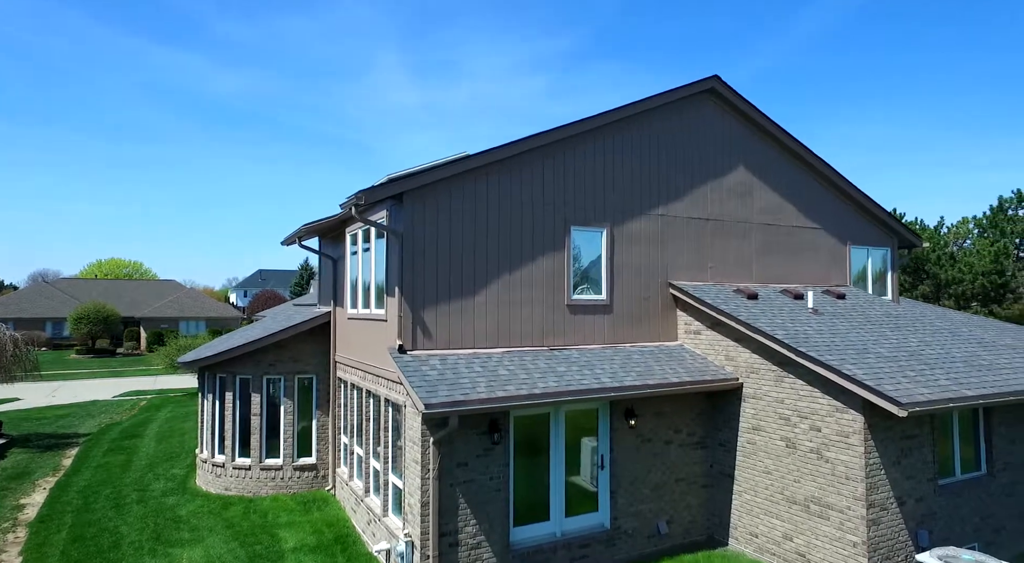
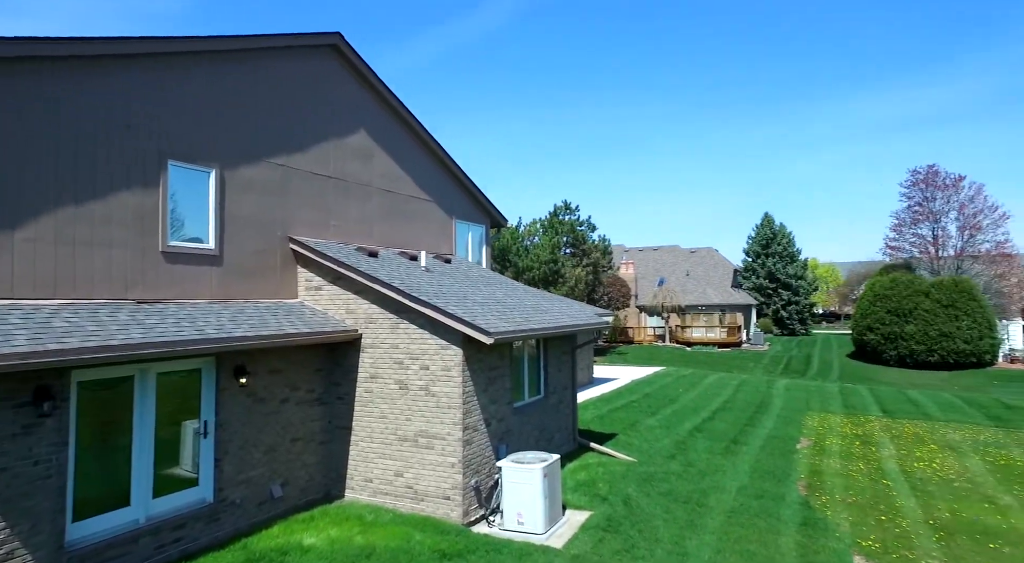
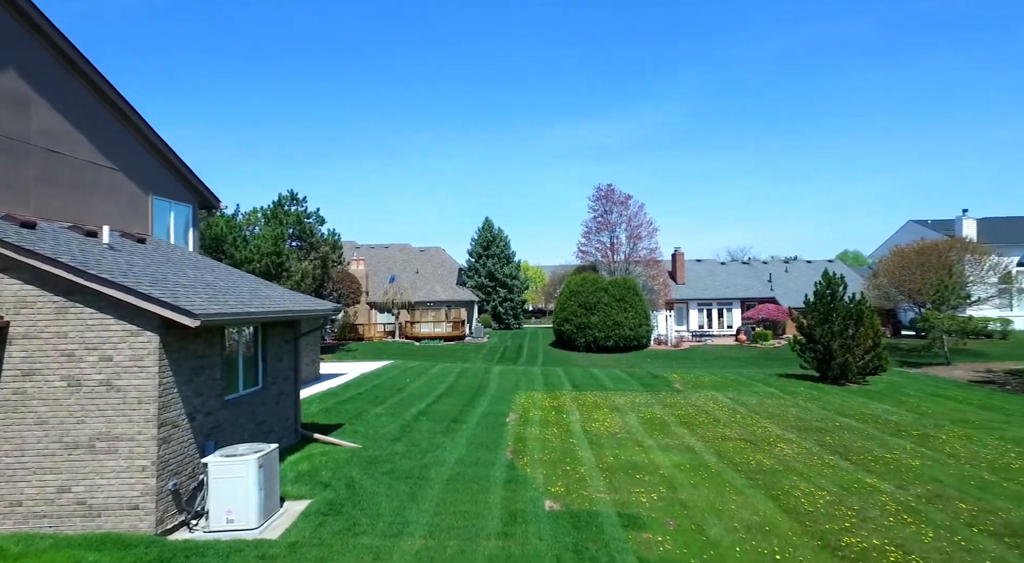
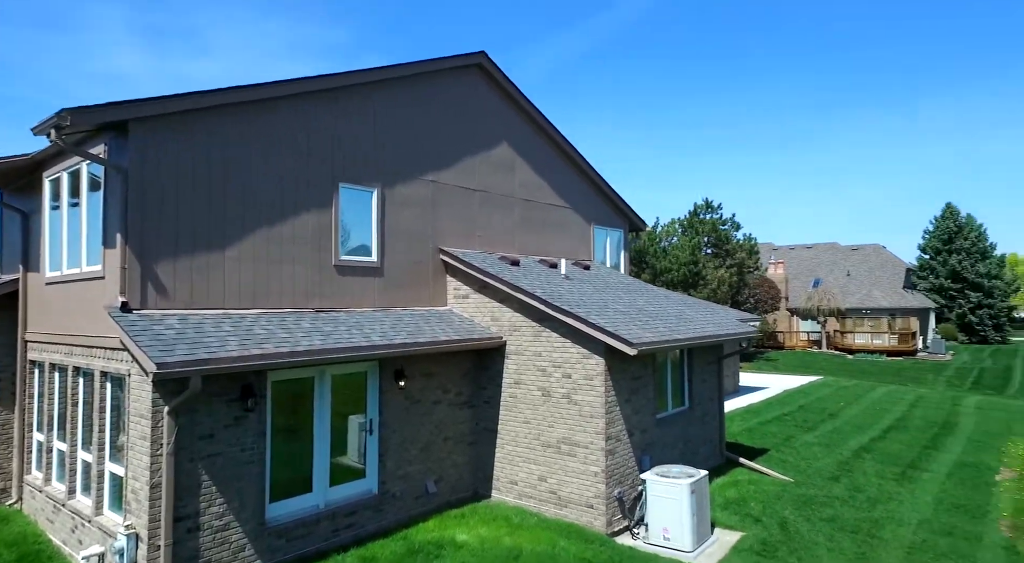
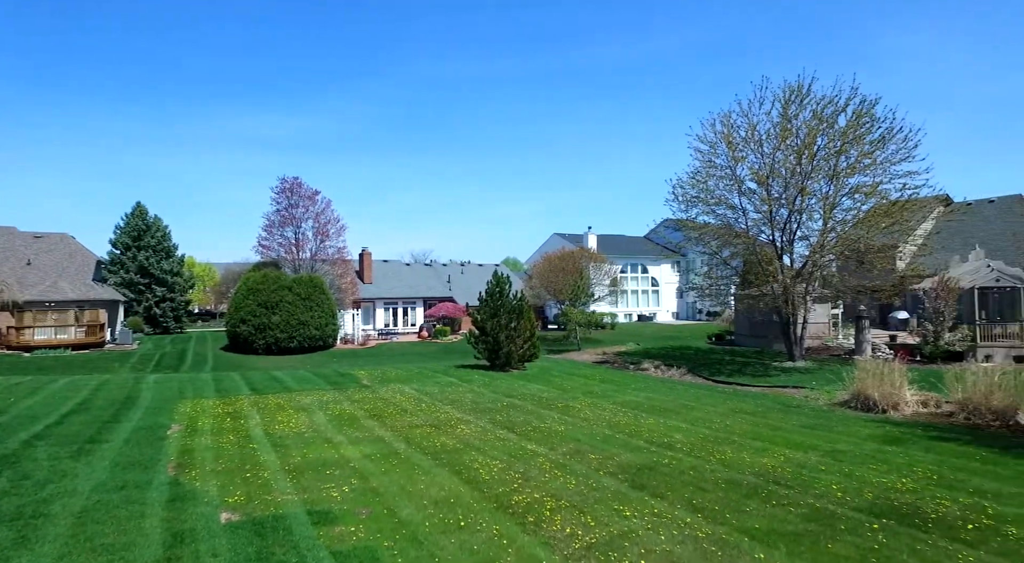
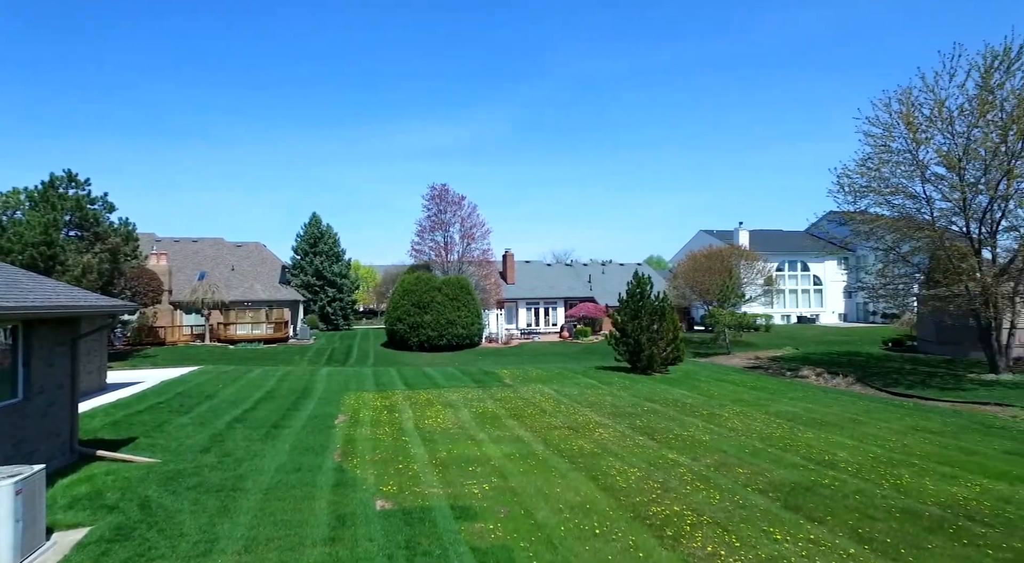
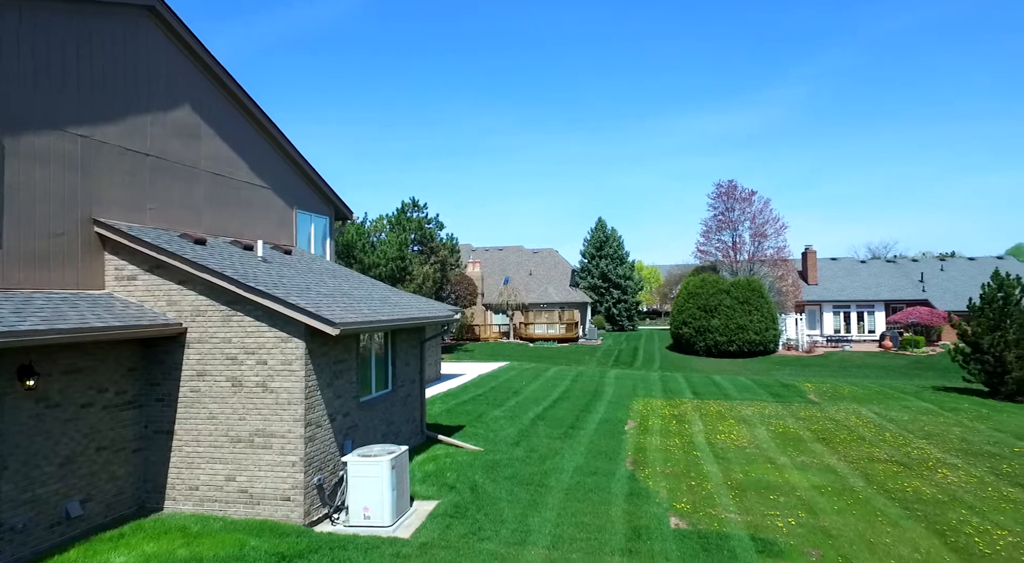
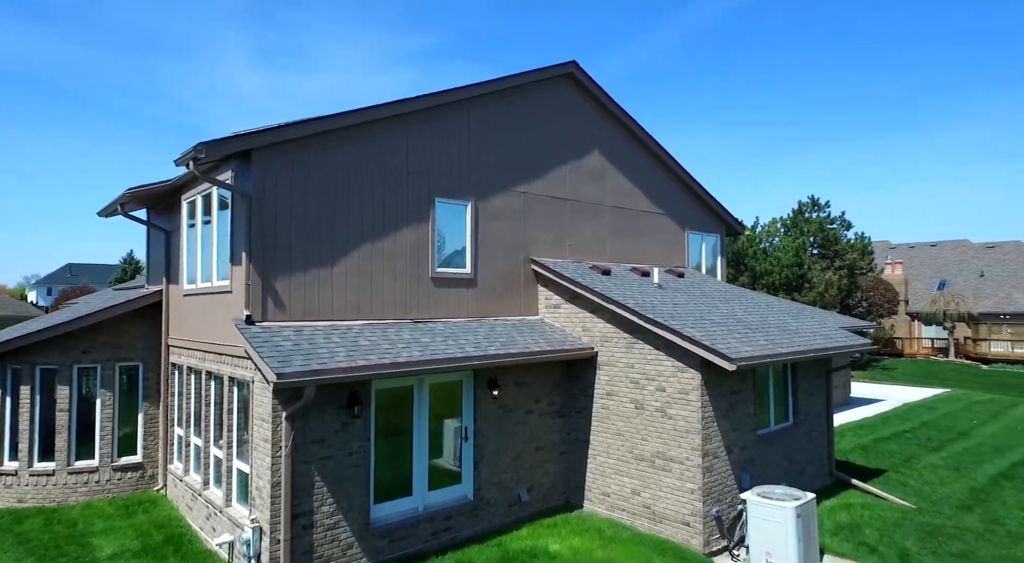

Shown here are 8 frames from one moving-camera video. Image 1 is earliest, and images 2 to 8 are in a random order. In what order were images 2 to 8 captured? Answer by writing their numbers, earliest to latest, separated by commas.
8, 4, 2, 7, 3, 6, 5
